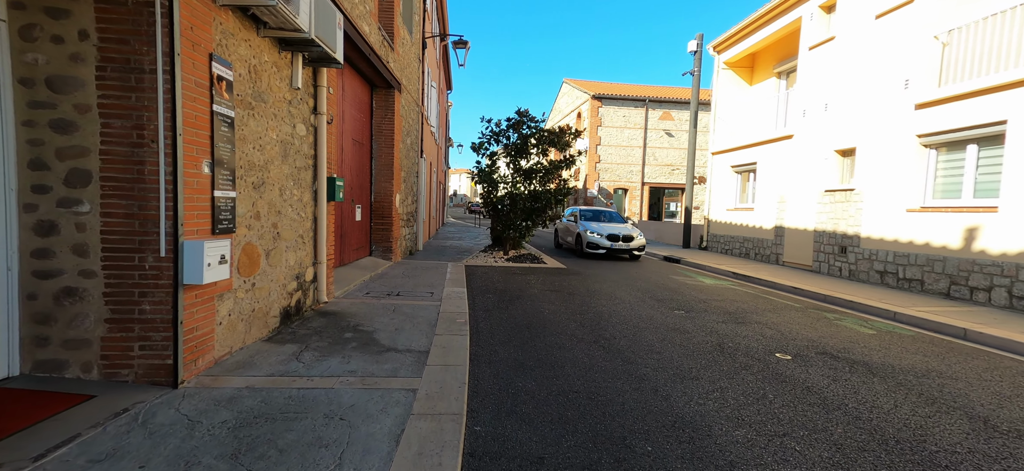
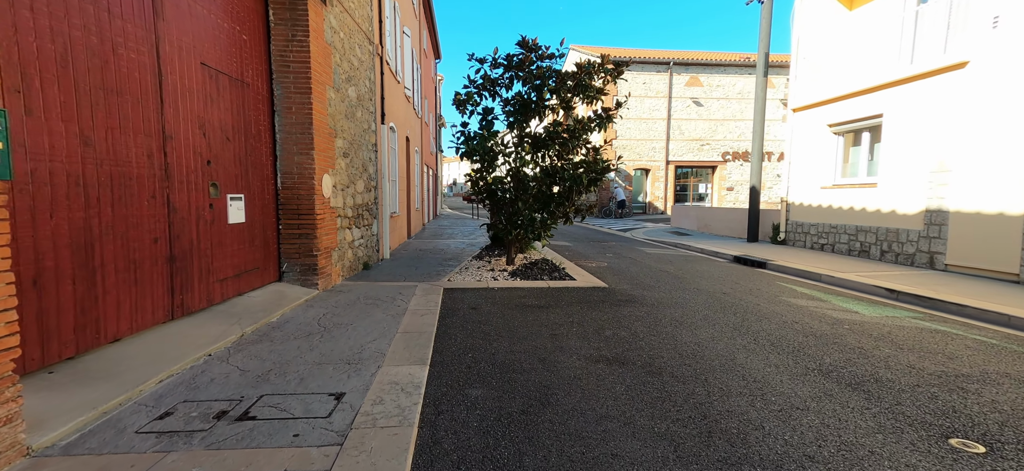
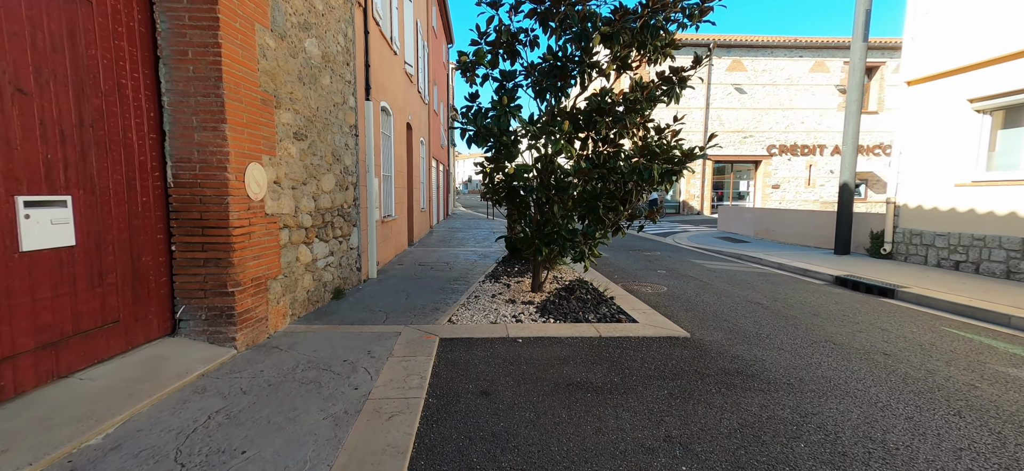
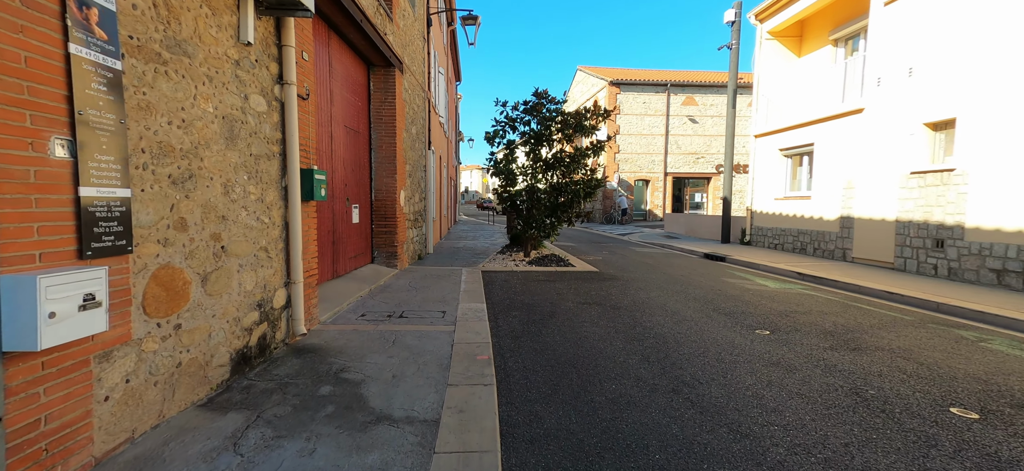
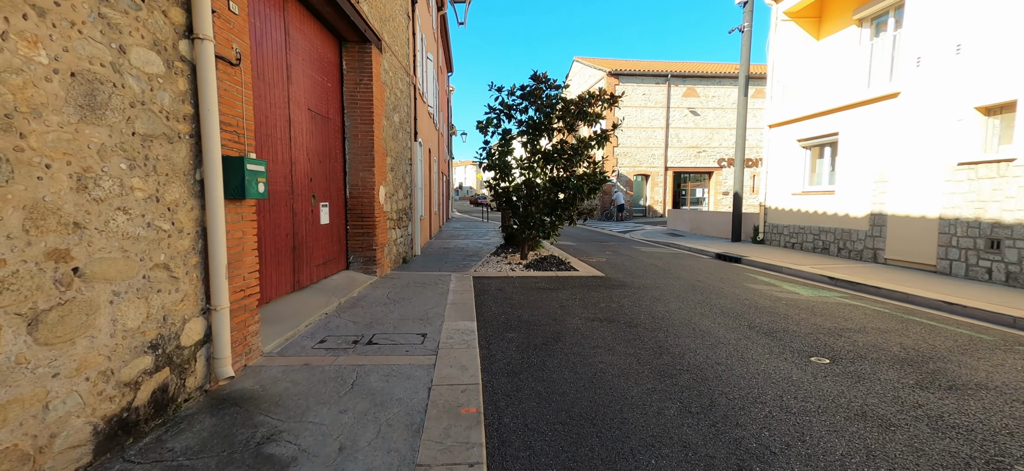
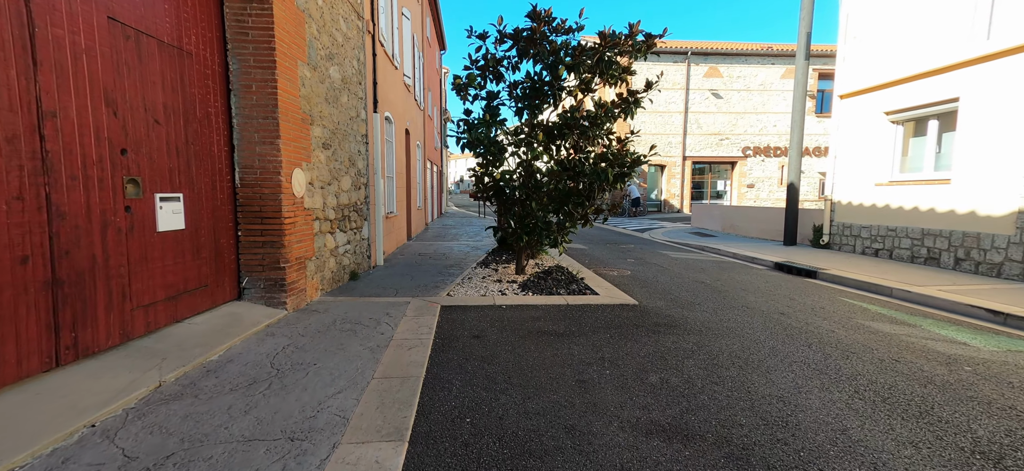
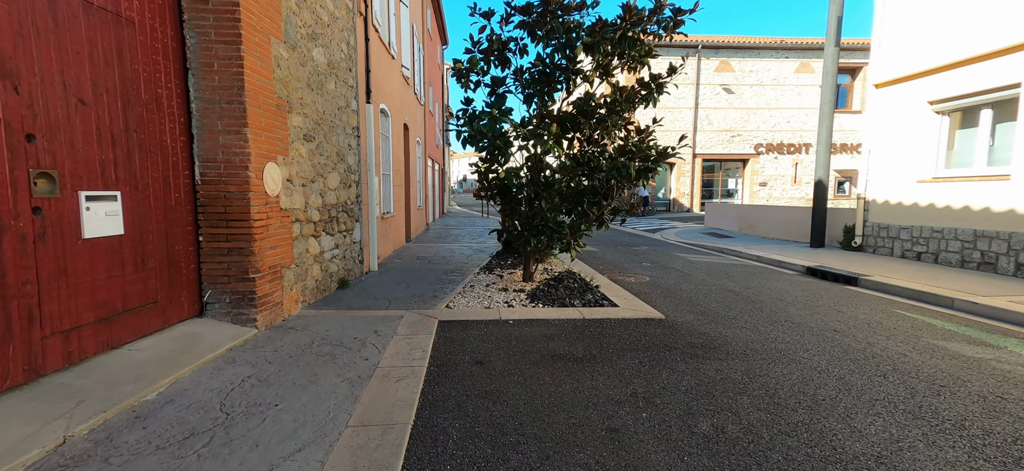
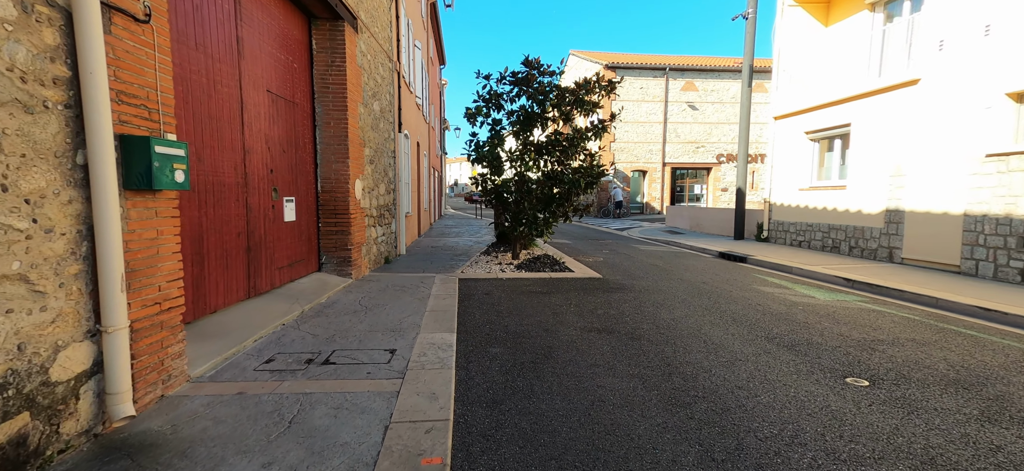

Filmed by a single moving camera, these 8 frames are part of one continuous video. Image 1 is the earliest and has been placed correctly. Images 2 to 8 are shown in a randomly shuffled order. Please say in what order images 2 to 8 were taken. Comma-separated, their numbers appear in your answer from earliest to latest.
4, 5, 8, 2, 6, 7, 3
